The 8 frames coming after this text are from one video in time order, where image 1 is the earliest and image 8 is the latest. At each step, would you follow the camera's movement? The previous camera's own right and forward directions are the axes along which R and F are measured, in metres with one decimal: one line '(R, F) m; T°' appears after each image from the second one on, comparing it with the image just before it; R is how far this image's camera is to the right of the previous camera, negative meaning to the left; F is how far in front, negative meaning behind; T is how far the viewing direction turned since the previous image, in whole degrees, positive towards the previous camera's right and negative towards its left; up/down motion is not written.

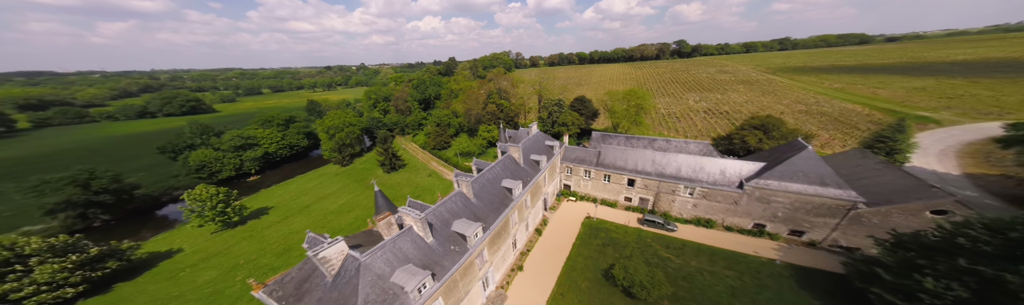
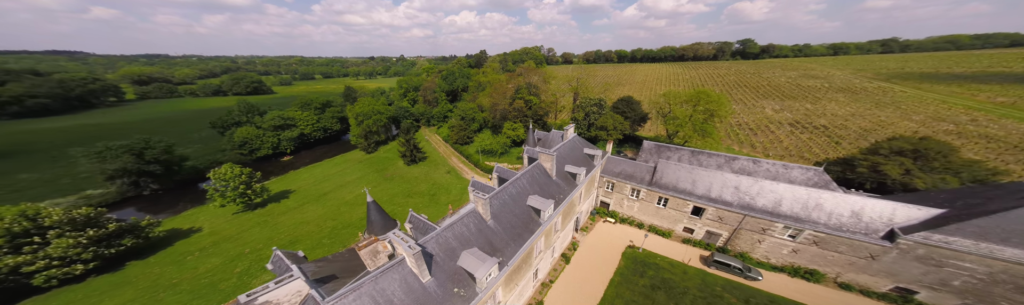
(-0.5, +3.7) m; -6°
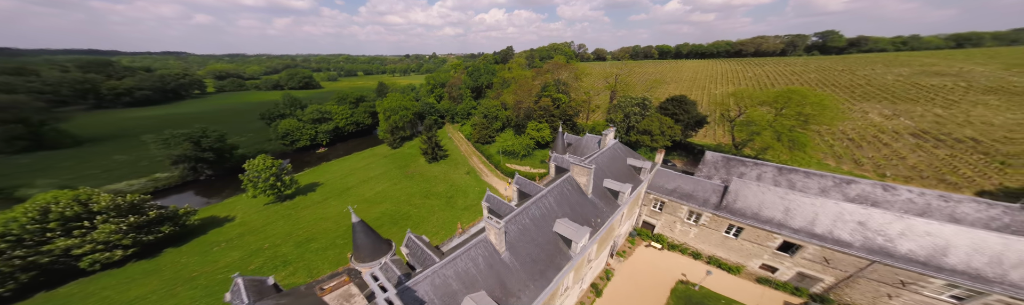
(0.0, +2.8) m; -6°
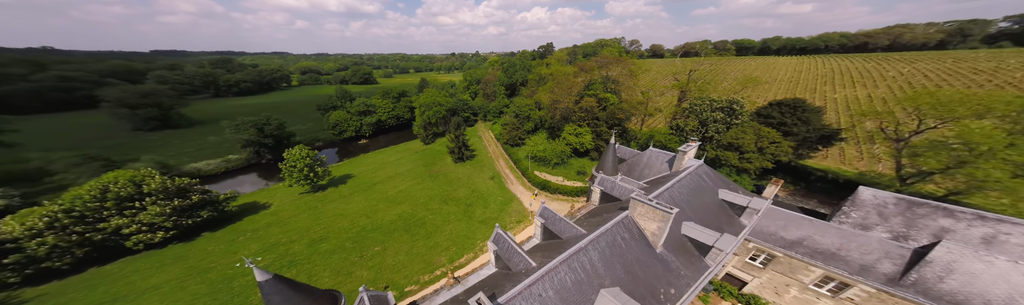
(+0.4, +4.1) m; -9°
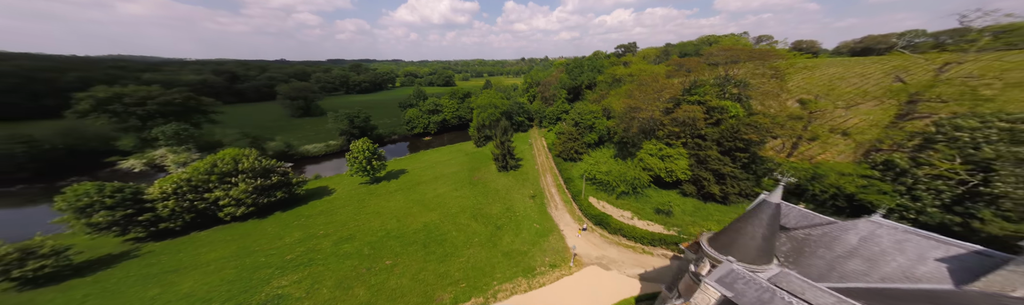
(+1.4, +5.4) m; -16°
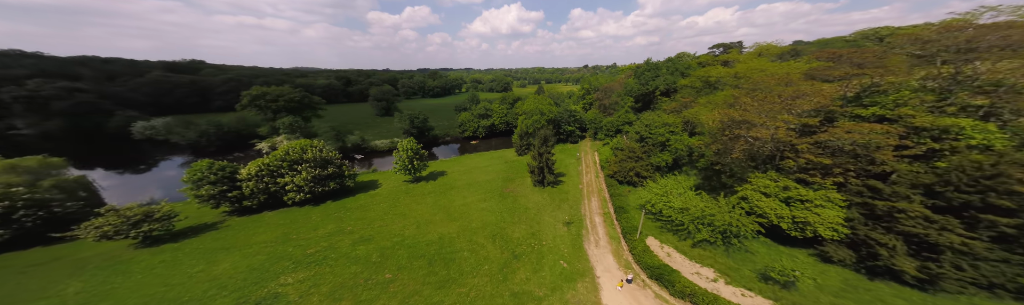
(+2.1, +3.8) m; -14°
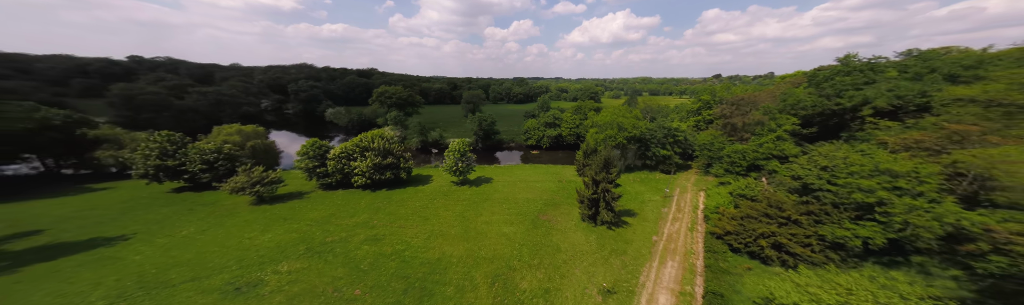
(+4.1, +5.7) m; -21°
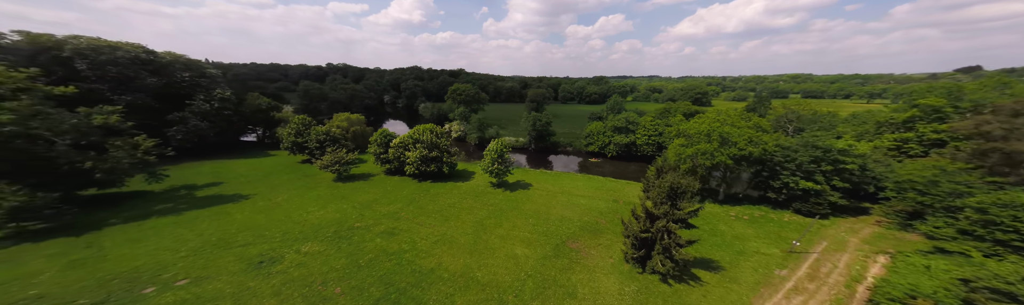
(+4.5, +4.7) m; -21°
